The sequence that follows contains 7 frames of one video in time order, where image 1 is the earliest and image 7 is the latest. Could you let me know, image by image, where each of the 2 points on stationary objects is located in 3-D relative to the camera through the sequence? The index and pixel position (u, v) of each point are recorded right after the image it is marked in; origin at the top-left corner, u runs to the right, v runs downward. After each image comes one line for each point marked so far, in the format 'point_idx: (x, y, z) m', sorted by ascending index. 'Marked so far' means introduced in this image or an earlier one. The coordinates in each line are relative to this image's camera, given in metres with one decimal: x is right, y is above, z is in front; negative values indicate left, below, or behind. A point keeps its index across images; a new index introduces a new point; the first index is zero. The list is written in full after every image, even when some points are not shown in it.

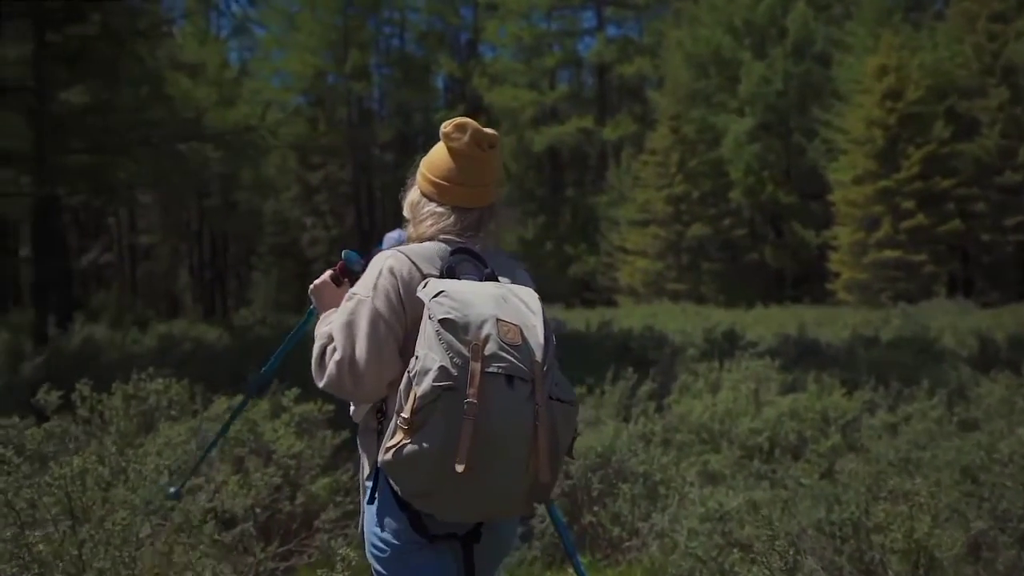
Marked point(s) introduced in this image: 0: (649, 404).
0: (+0.9, -0.8, +6.9) m
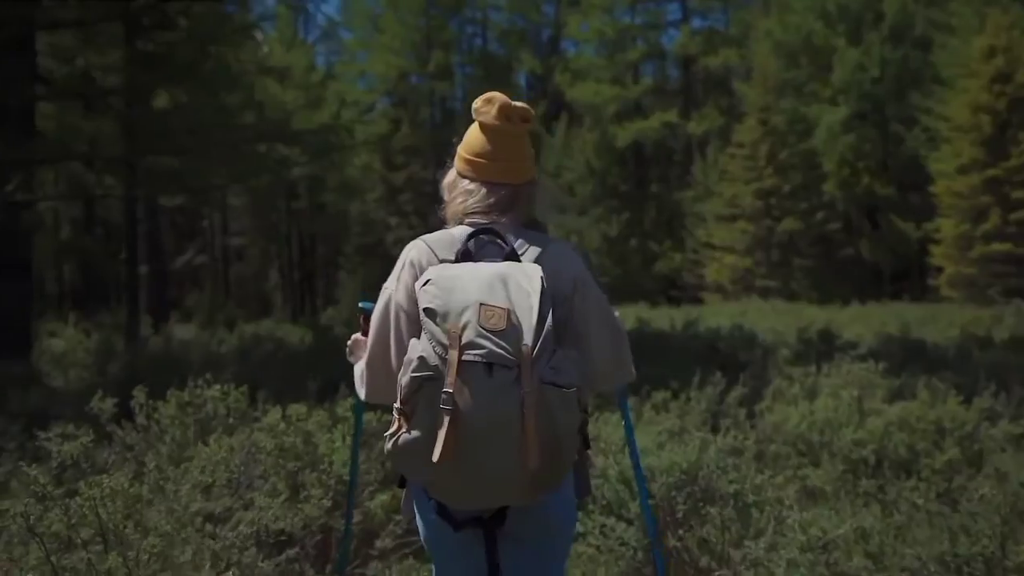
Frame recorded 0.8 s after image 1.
0: (+1.3, -0.7, +6.5) m
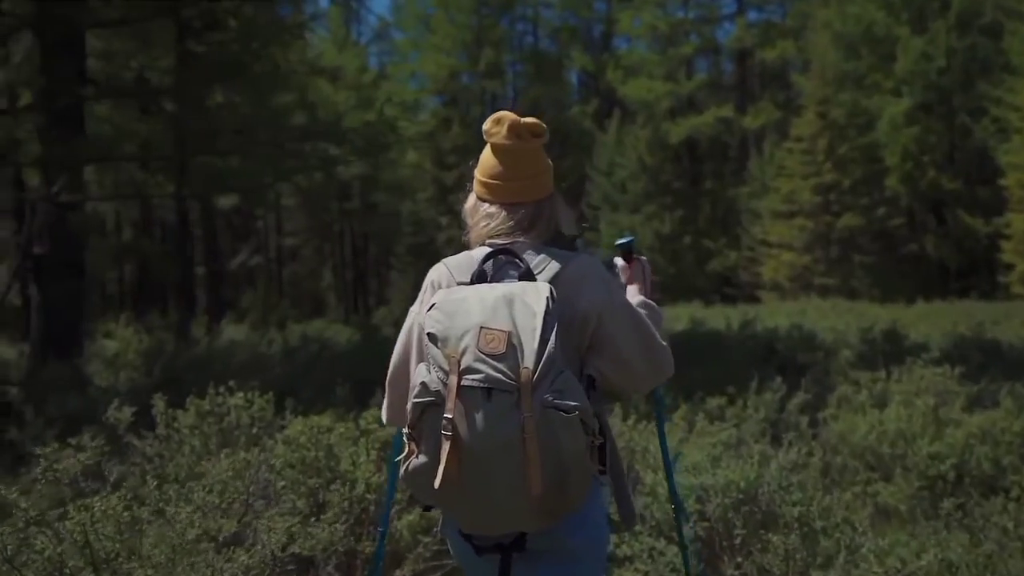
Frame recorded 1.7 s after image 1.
0: (+1.5, -0.7, +6.1) m
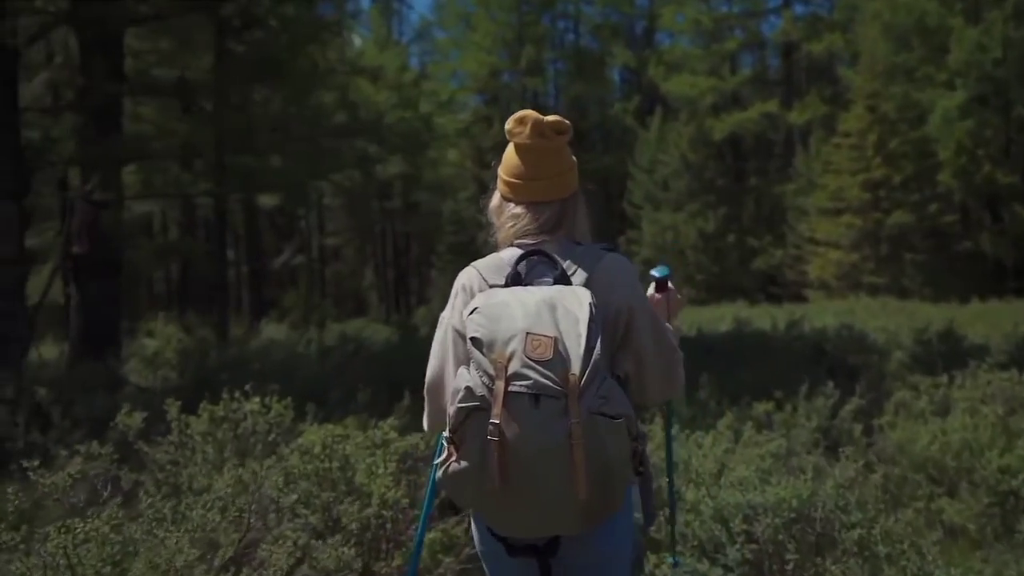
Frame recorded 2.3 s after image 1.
0: (+1.7, -0.7, +5.7) m
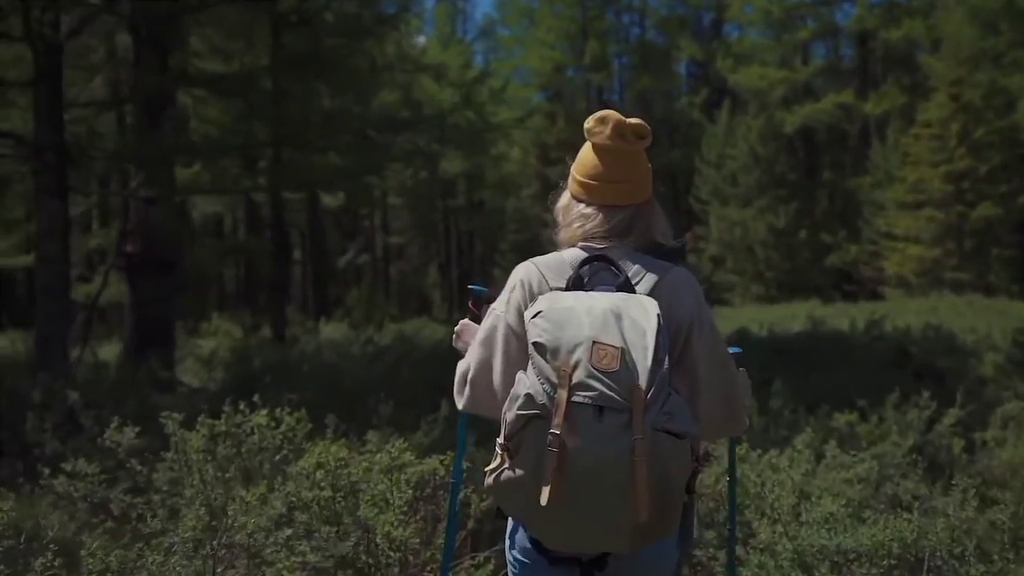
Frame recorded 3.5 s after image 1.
0: (+1.9, -0.7, +5.1) m
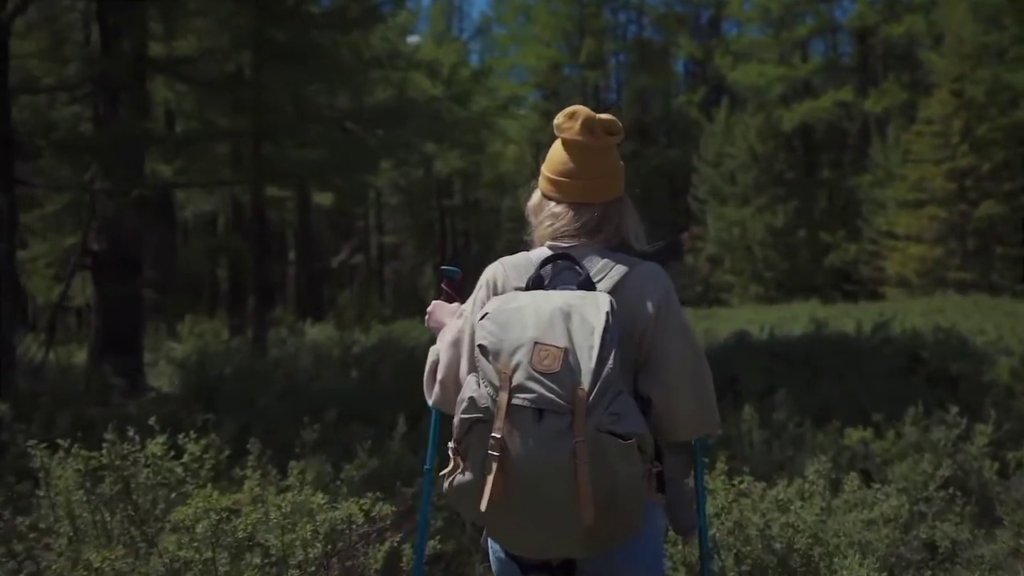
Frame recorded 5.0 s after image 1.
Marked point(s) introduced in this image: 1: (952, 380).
0: (+1.8, -0.7, +4.5) m
1: (+2.8, -0.6, +7.4) m
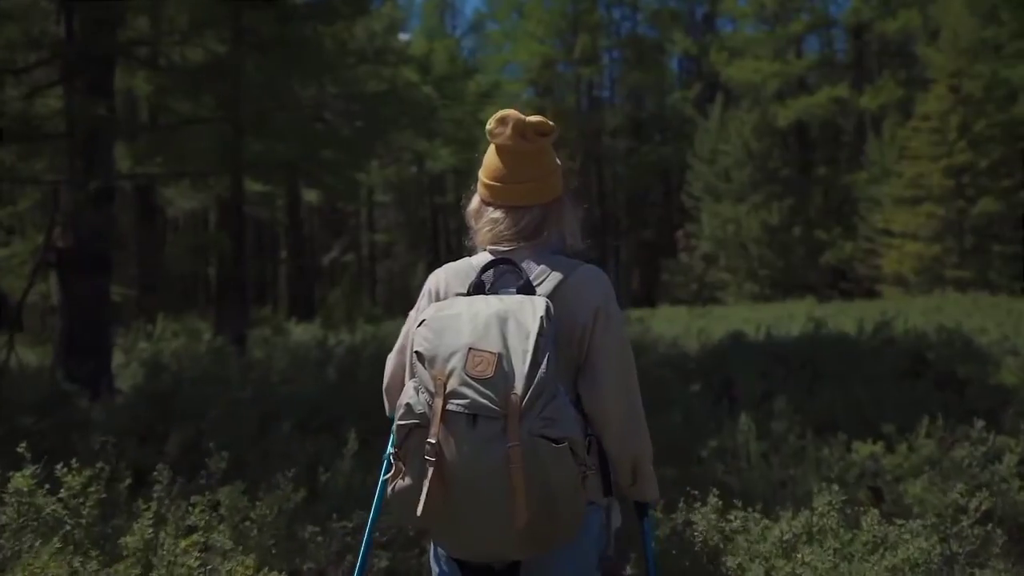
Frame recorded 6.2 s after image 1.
0: (+1.7, -0.7, +4.0) m
1: (+2.7, -0.6, +6.9) m
